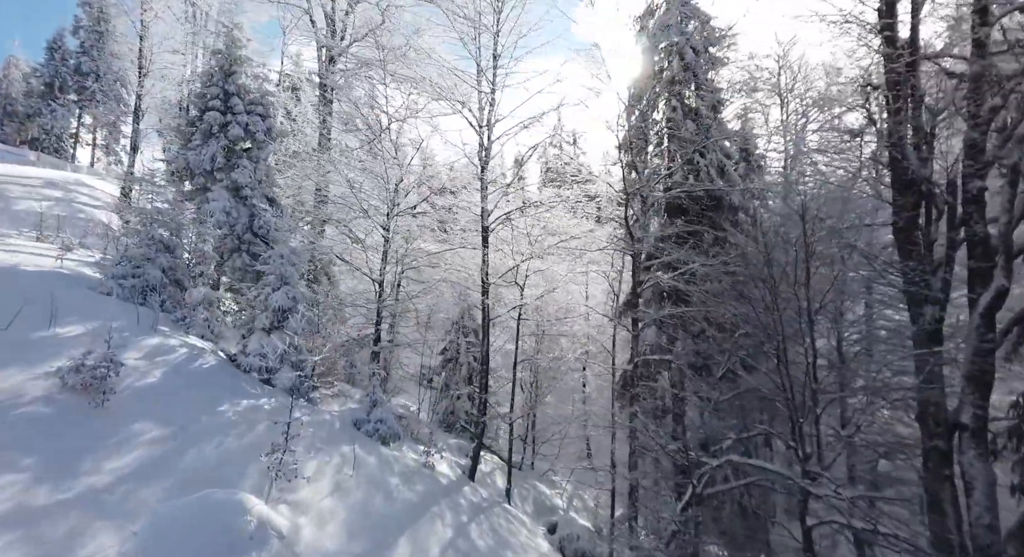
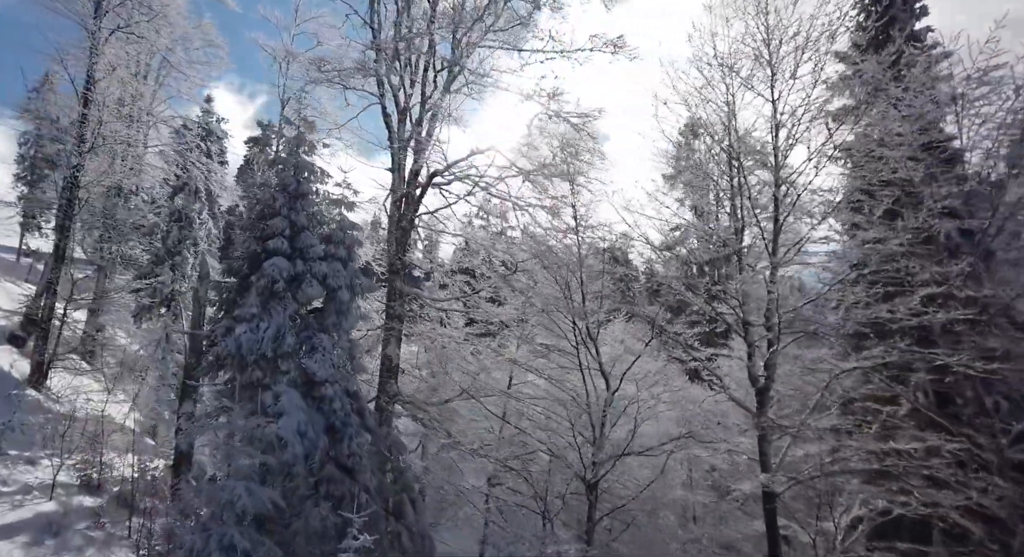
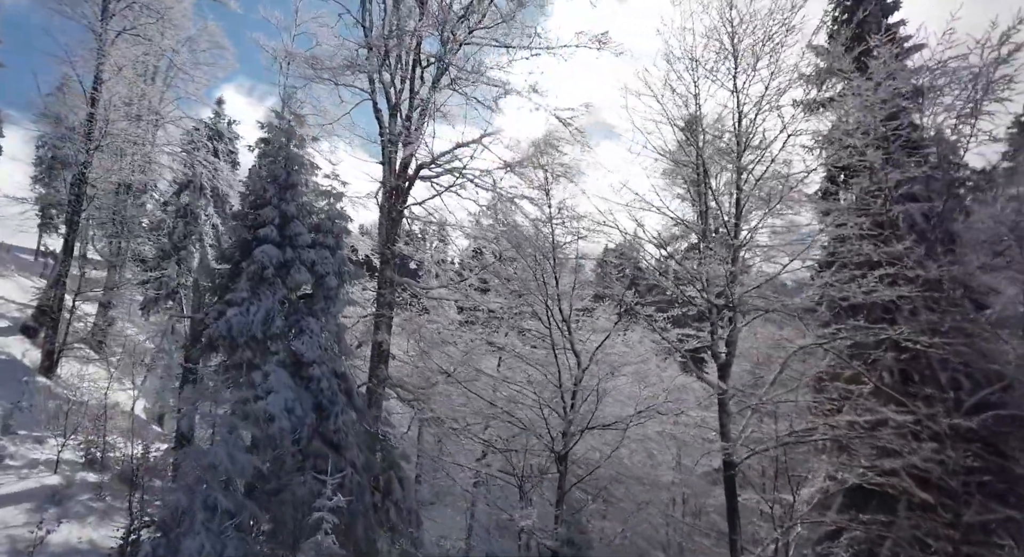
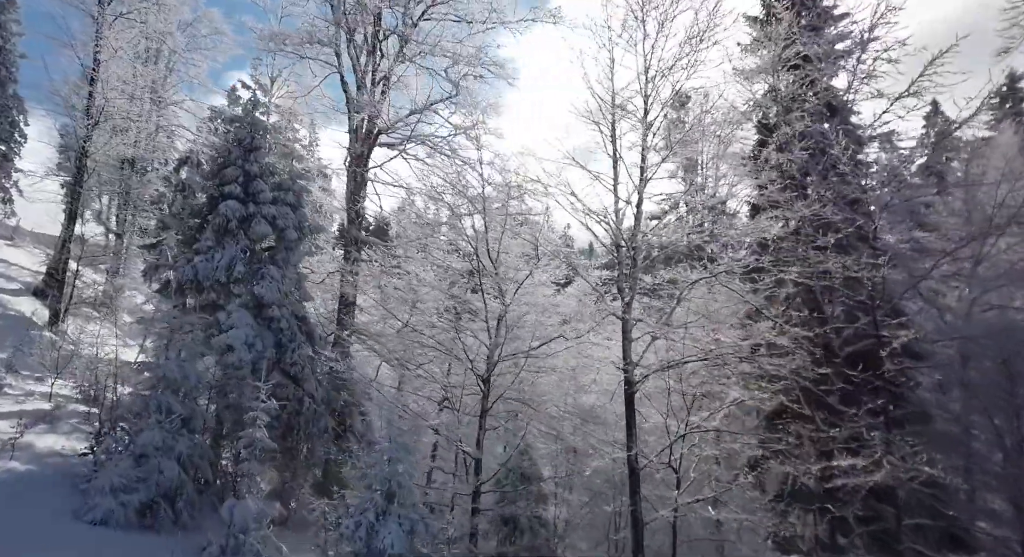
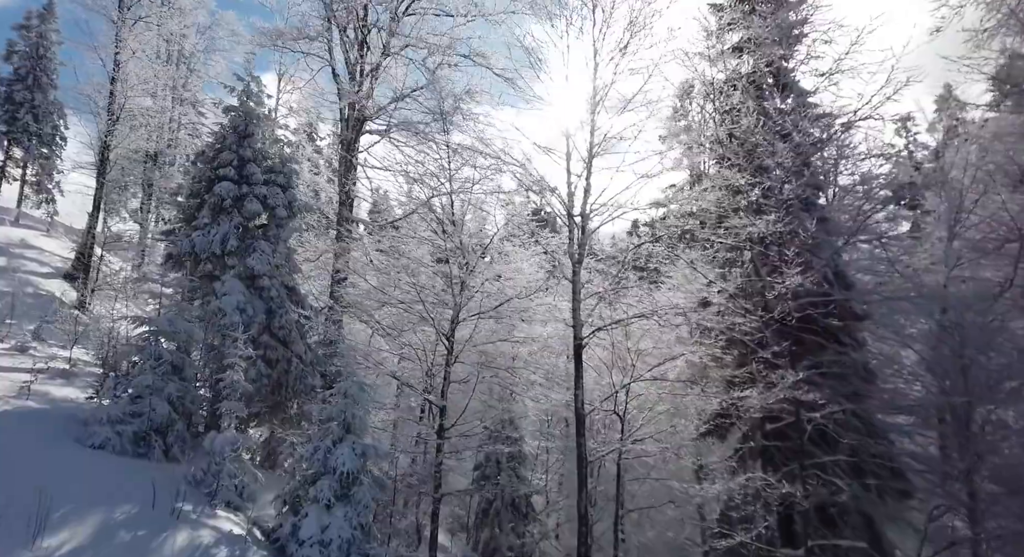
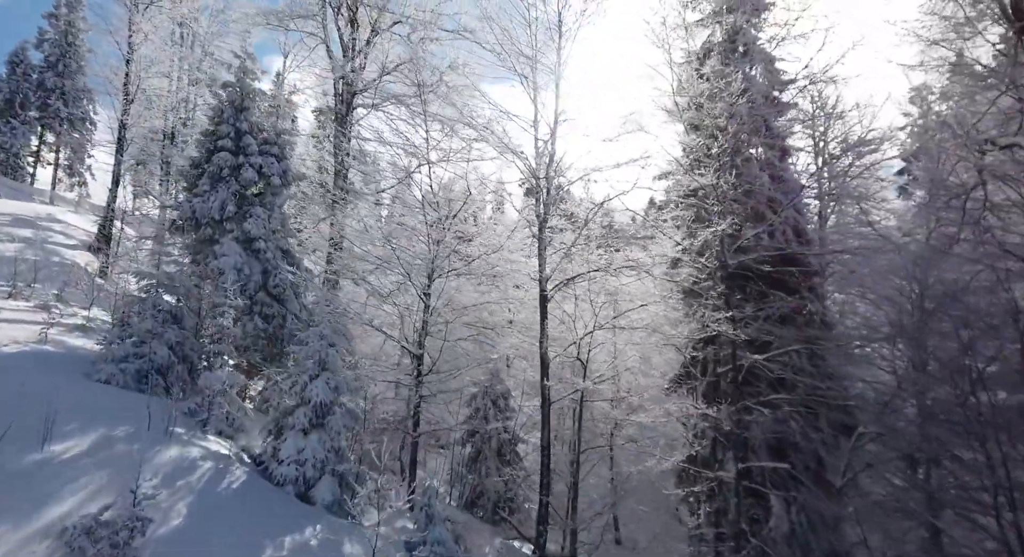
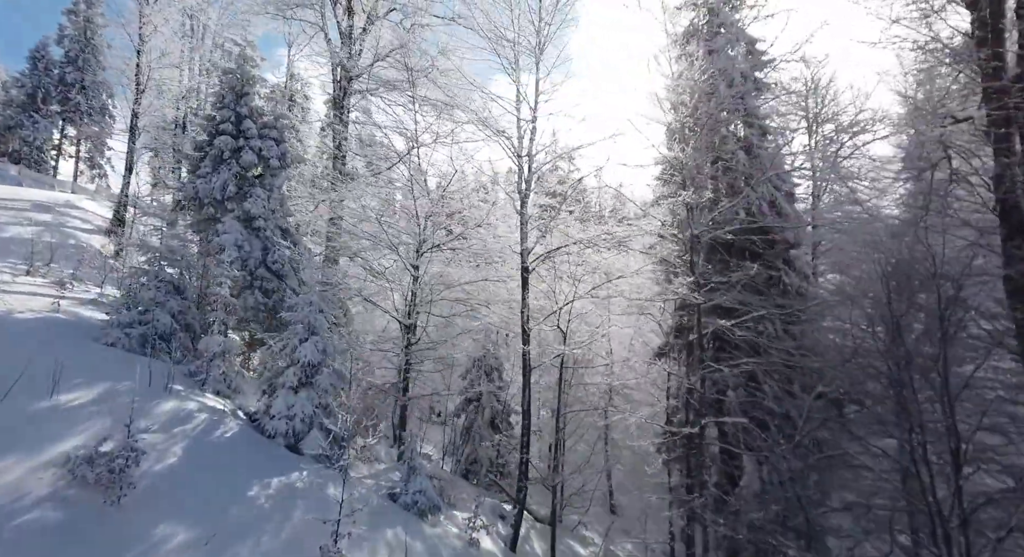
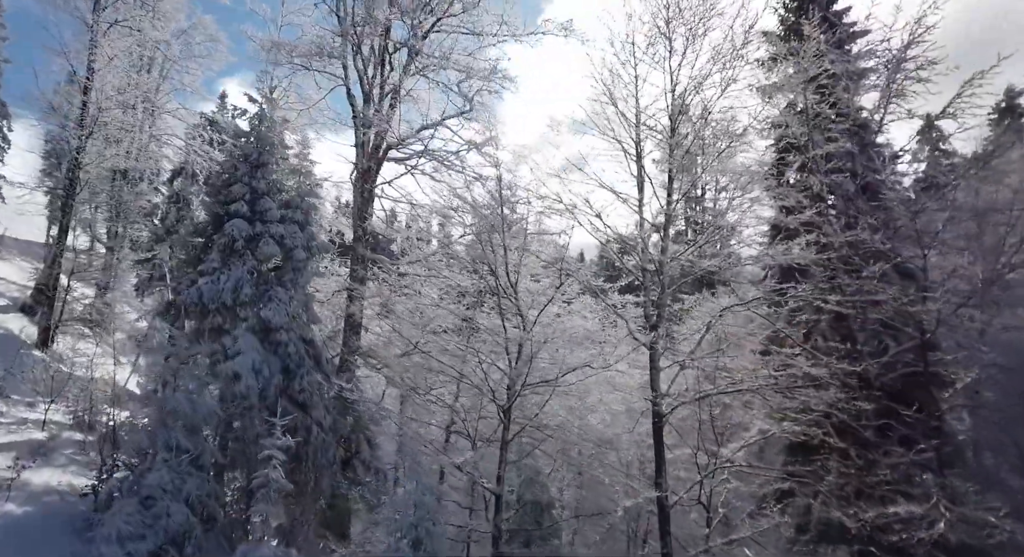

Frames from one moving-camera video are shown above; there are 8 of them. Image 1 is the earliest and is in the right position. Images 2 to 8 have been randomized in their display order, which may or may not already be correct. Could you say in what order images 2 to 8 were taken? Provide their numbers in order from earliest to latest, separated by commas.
7, 6, 5, 4, 8, 3, 2
